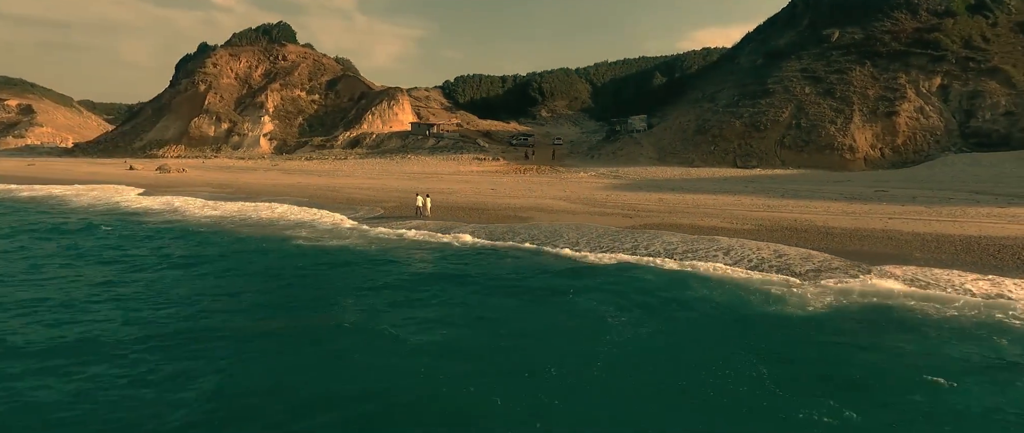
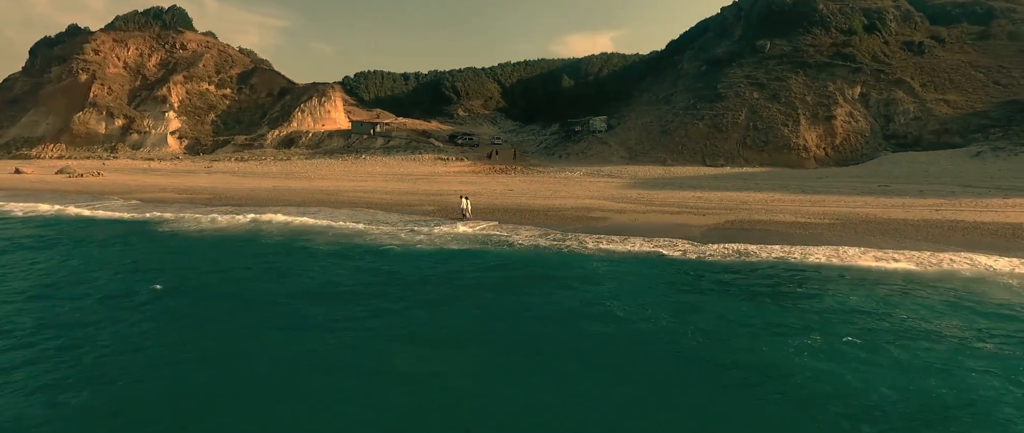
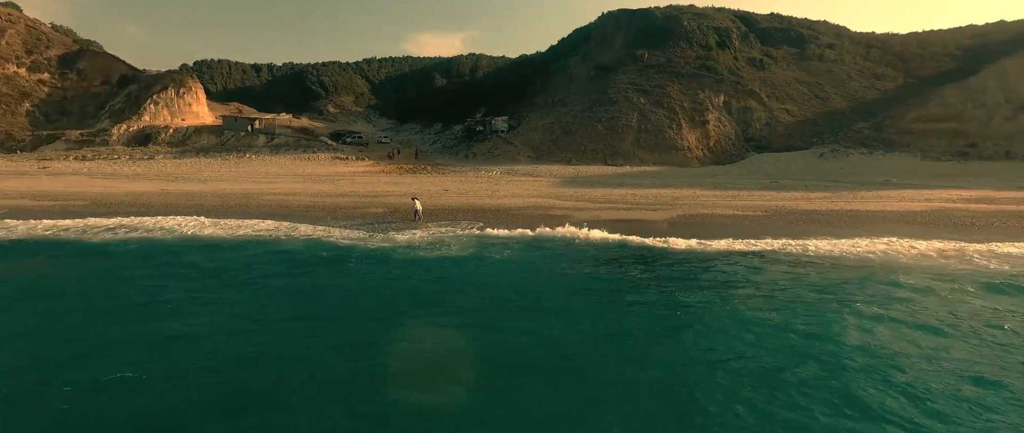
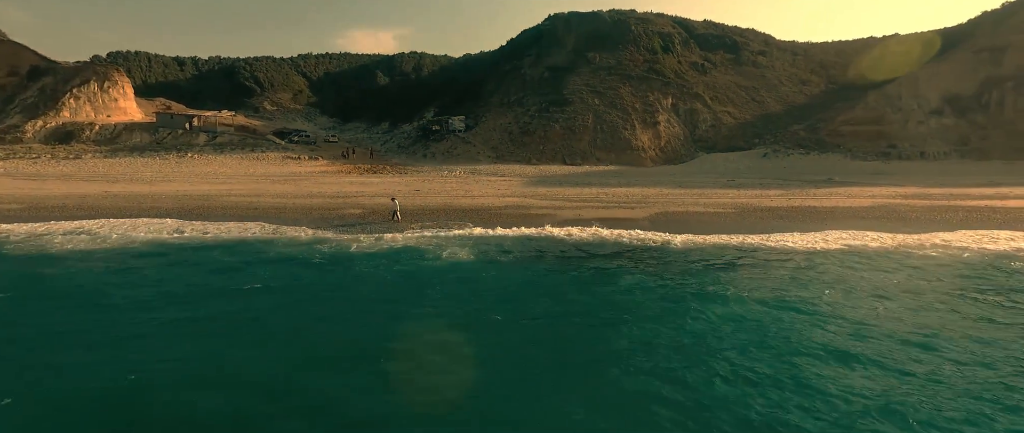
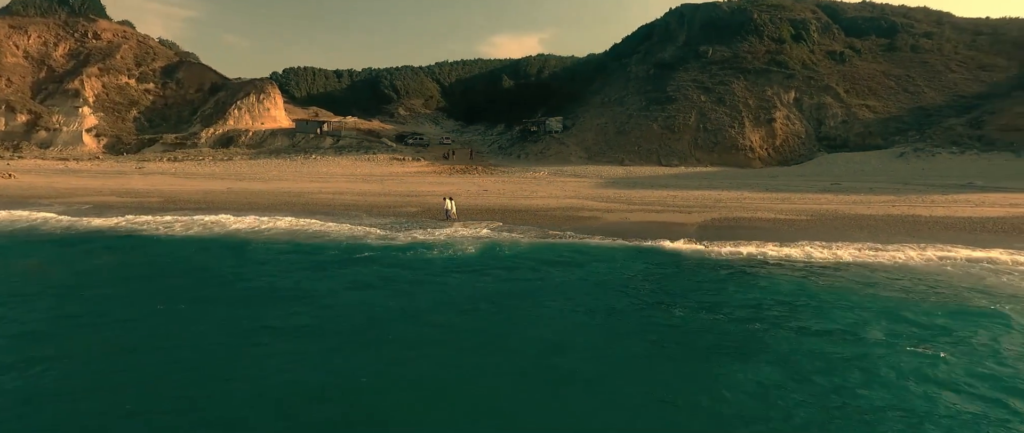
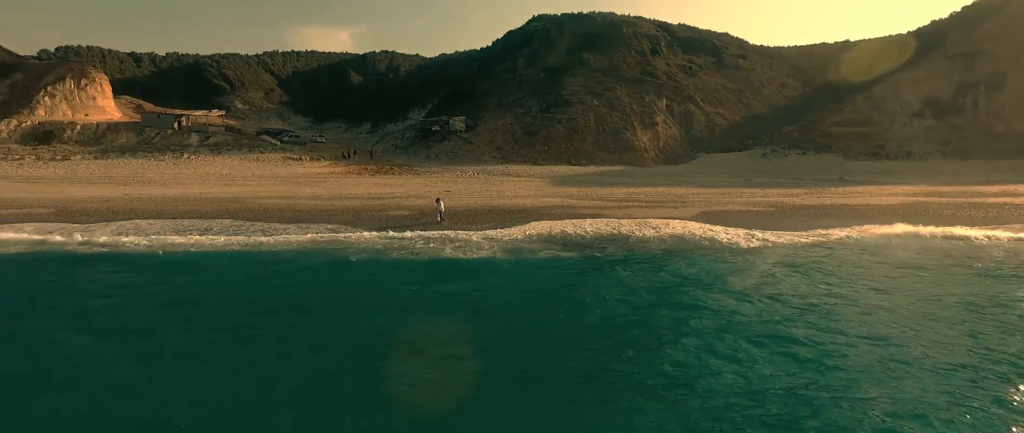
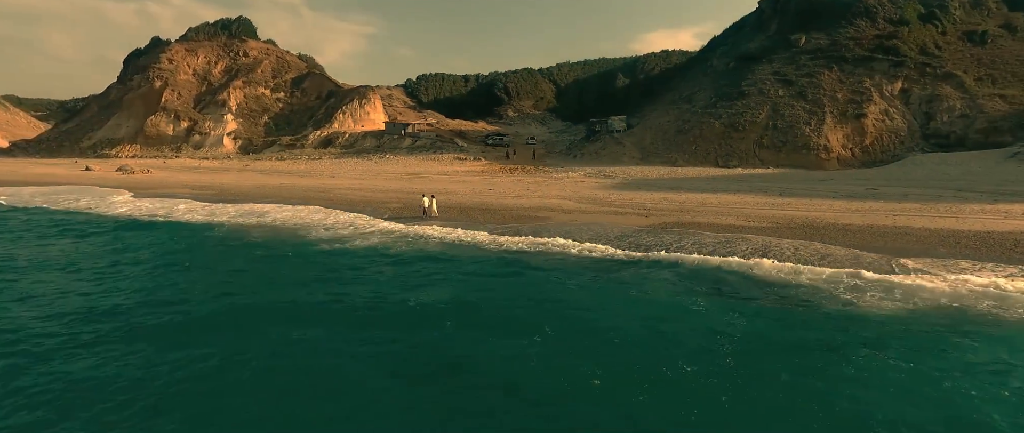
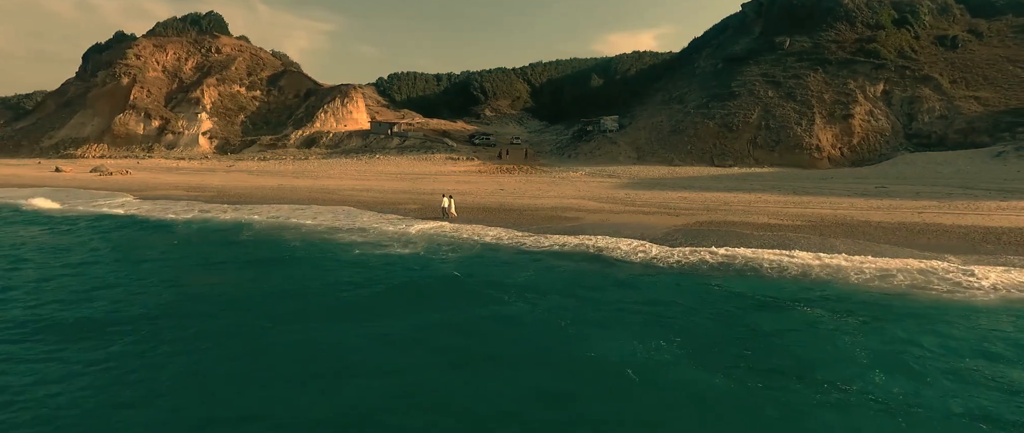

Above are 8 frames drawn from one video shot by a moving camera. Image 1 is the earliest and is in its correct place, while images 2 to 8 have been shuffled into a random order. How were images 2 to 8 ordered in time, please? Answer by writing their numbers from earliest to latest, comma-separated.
7, 8, 2, 5, 3, 4, 6
